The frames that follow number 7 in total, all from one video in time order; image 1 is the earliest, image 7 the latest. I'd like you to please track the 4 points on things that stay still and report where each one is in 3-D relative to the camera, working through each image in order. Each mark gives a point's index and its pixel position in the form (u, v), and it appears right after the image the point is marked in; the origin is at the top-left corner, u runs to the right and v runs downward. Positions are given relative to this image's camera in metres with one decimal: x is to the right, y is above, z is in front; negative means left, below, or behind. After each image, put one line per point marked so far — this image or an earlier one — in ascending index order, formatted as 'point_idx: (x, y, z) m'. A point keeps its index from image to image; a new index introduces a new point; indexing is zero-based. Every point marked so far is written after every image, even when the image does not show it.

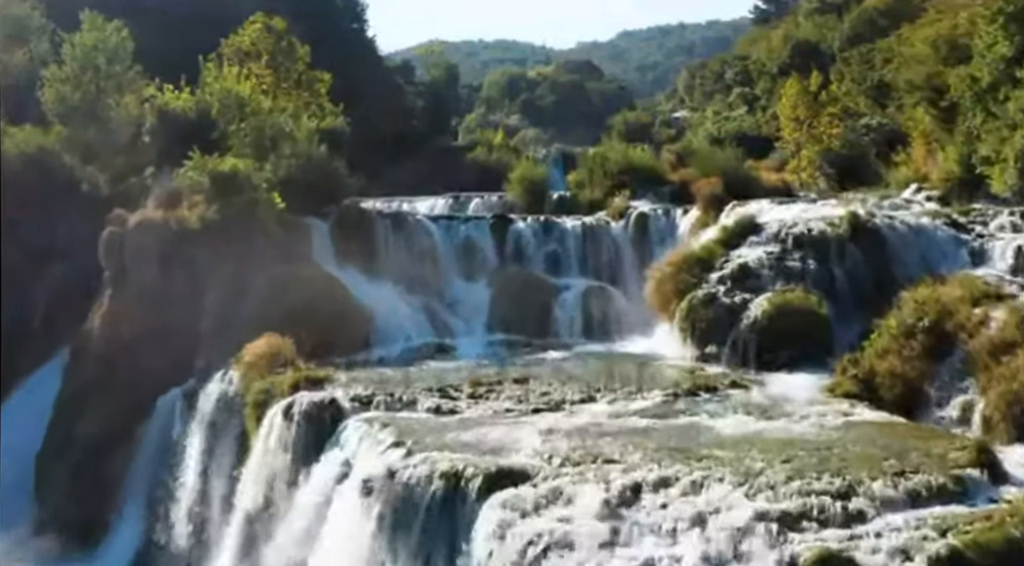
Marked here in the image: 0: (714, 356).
0: (+3.7, -1.3, +17.2) m
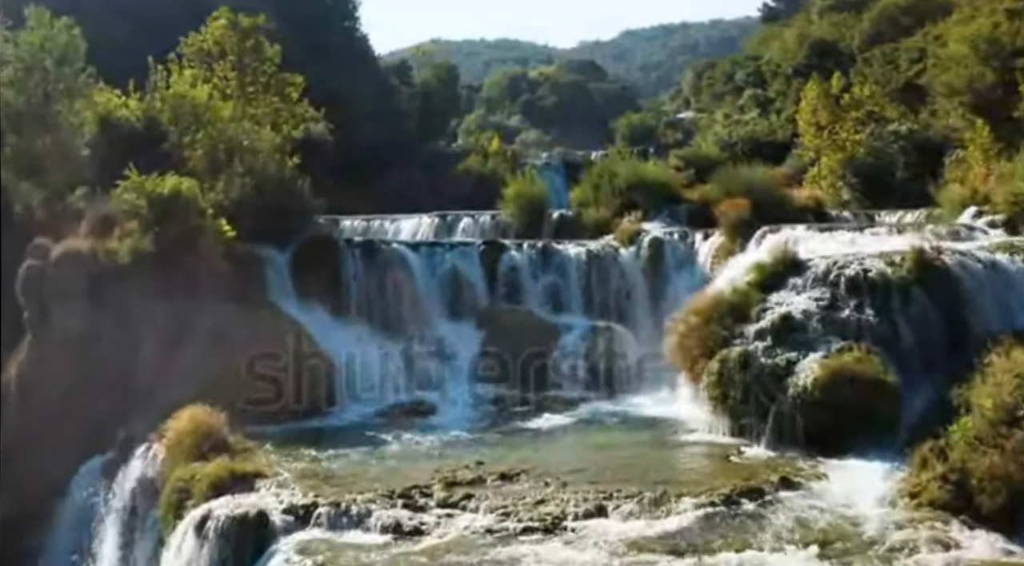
0: (+3.5, -2.2, +13.9) m
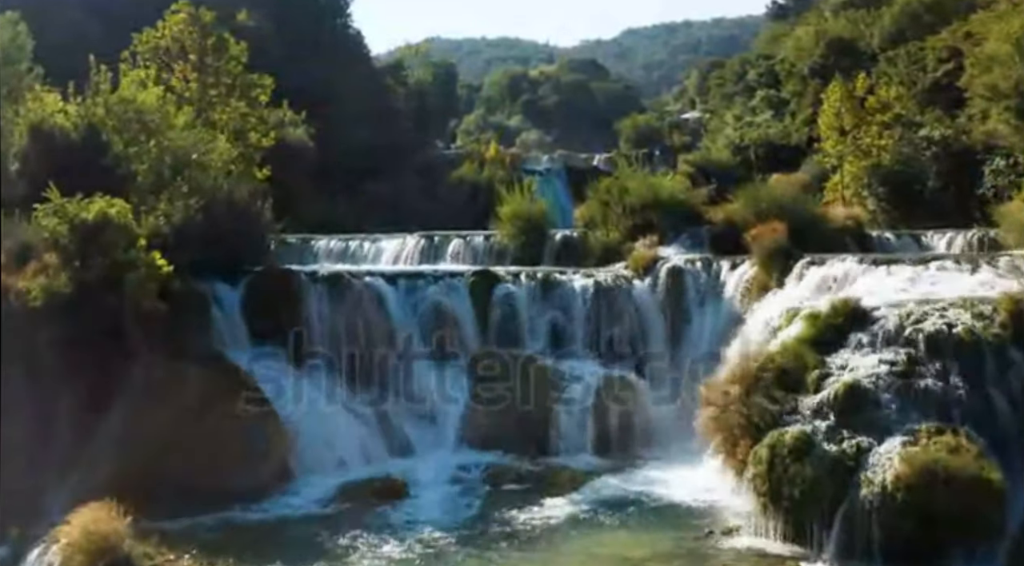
0: (+3.4, -2.9, +10.7) m
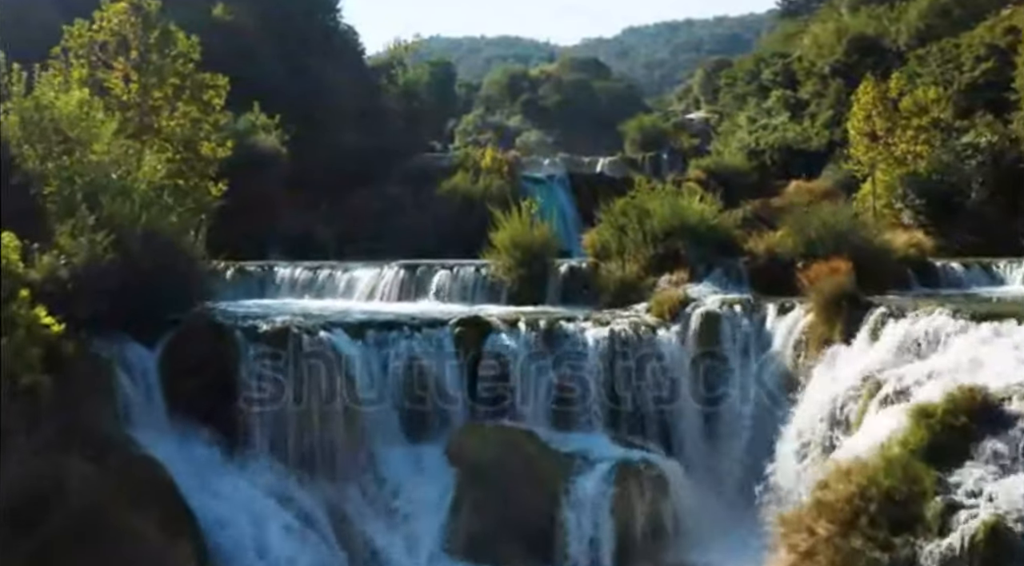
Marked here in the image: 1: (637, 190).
0: (+3.3, -3.7, +7.2) m
1: (+2.6, +1.9, +19.2) m
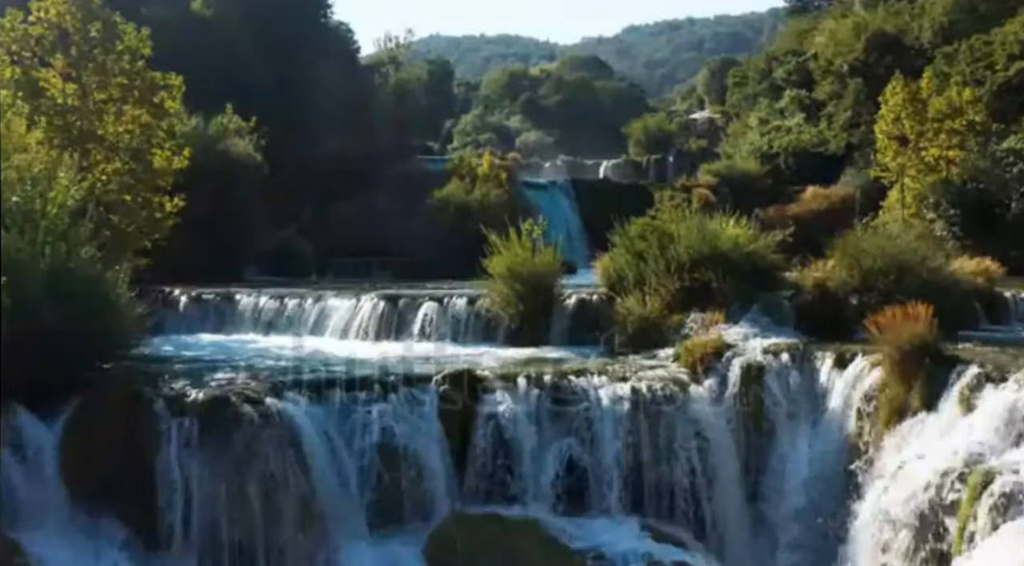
0: (+3.3, -4.3, +4.4) m
1: (+2.5, +1.3, +16.5) m
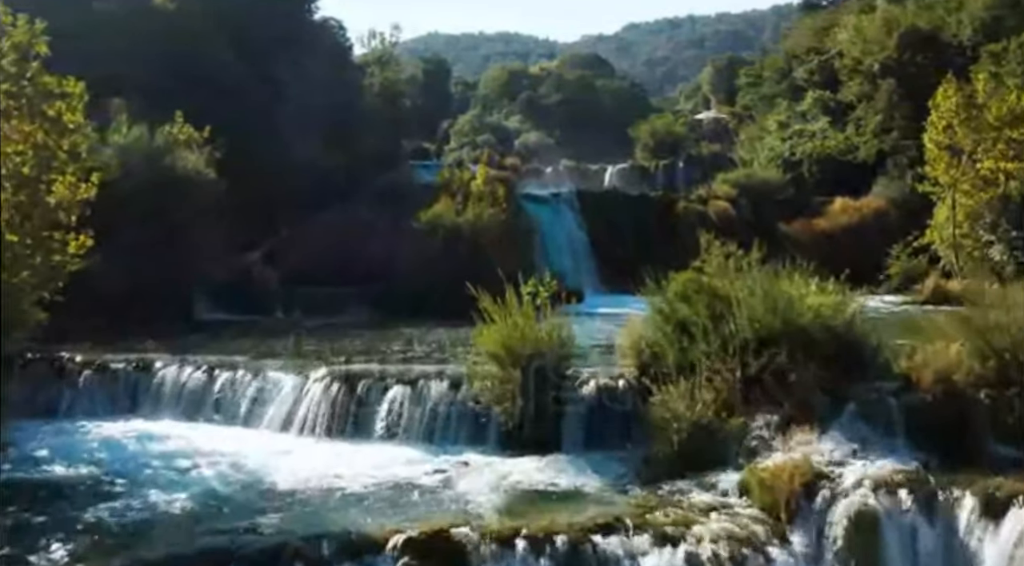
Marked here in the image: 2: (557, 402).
0: (+3.3, -5.3, +0.5) m
1: (+2.5, +0.4, +12.5) m
2: (+0.5, -1.4, +11.0) m
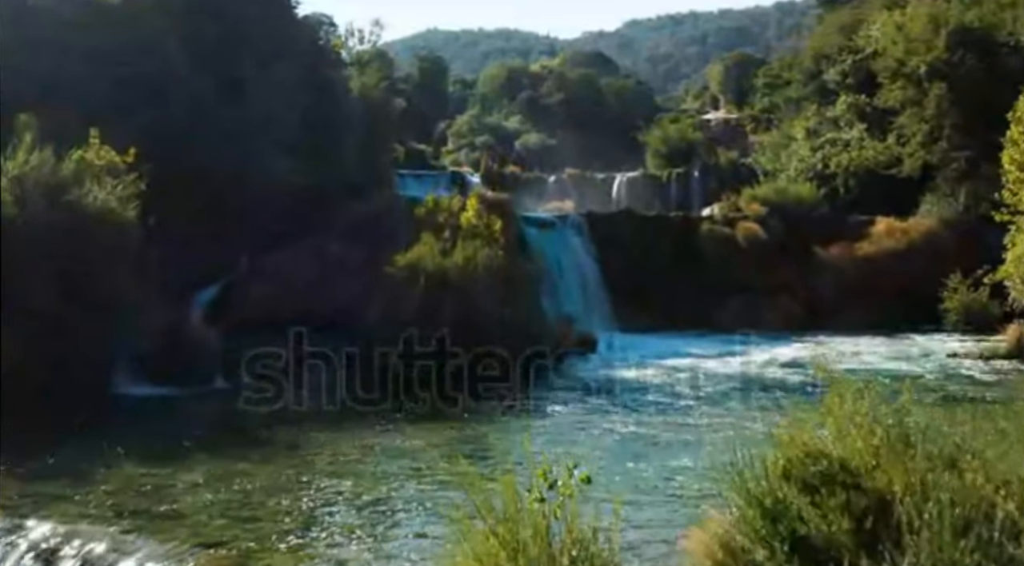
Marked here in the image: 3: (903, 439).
0: (+3.2, -6.6, -4.2) m
1: (+2.5, -0.9, +7.8) m
2: (+0.5, -2.7, +6.3) m
3: (+2.5, -1.2, +6.4) m
